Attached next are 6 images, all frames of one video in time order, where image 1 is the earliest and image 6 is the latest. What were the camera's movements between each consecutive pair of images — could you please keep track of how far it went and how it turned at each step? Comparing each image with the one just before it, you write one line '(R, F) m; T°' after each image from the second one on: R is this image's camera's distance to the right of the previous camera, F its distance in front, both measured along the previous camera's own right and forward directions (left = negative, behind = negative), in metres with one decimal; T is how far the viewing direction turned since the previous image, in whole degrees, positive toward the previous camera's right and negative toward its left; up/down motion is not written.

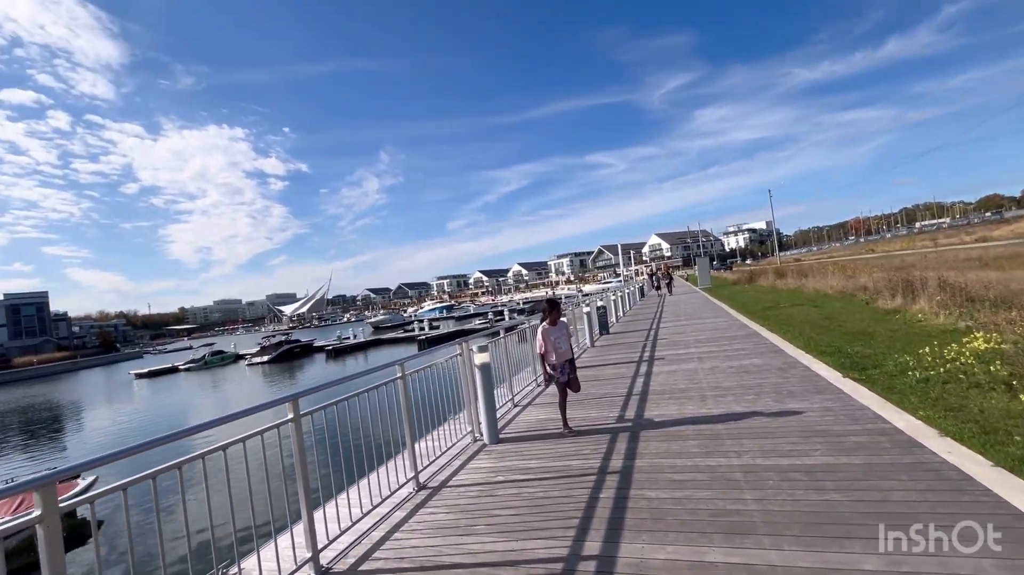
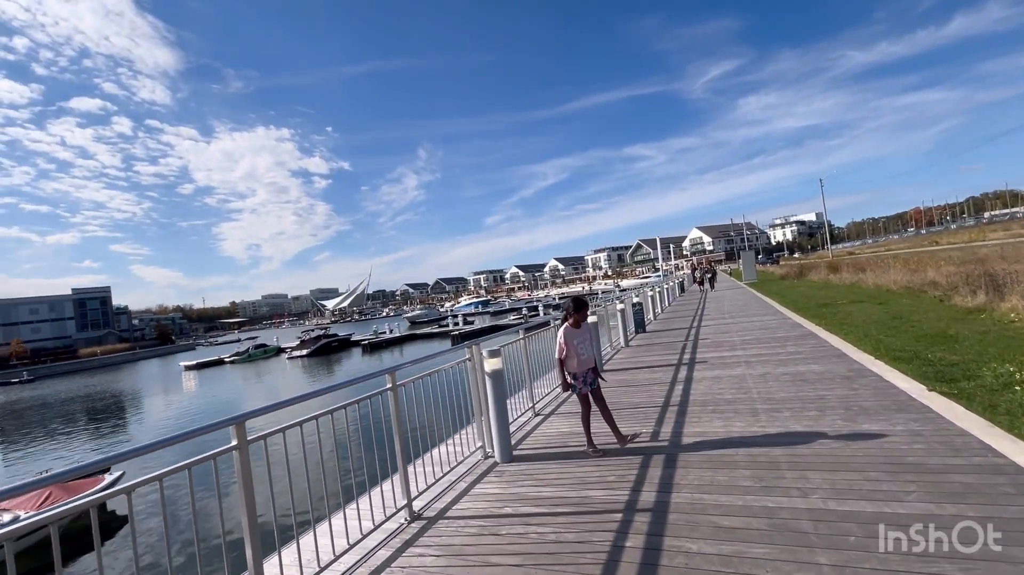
(+0.2, +0.8) m; -4°
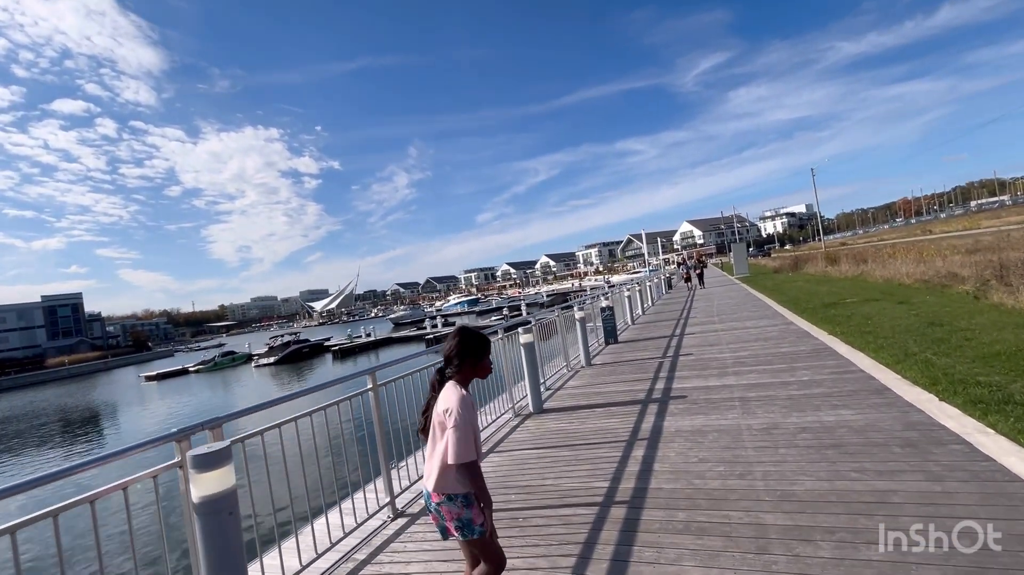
(+1.4, +2.9) m; +1°
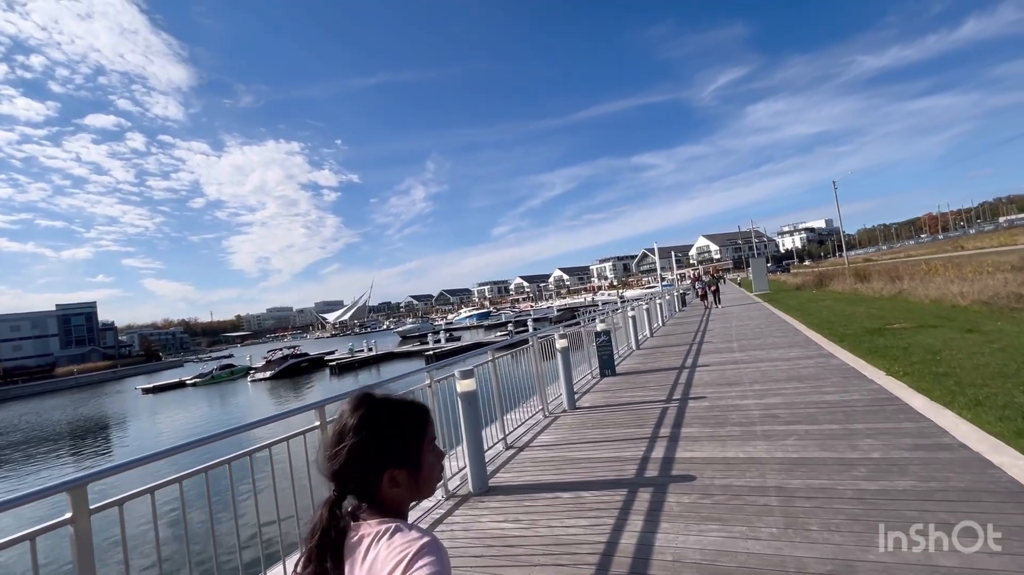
(+0.9, +2.1) m; -2°
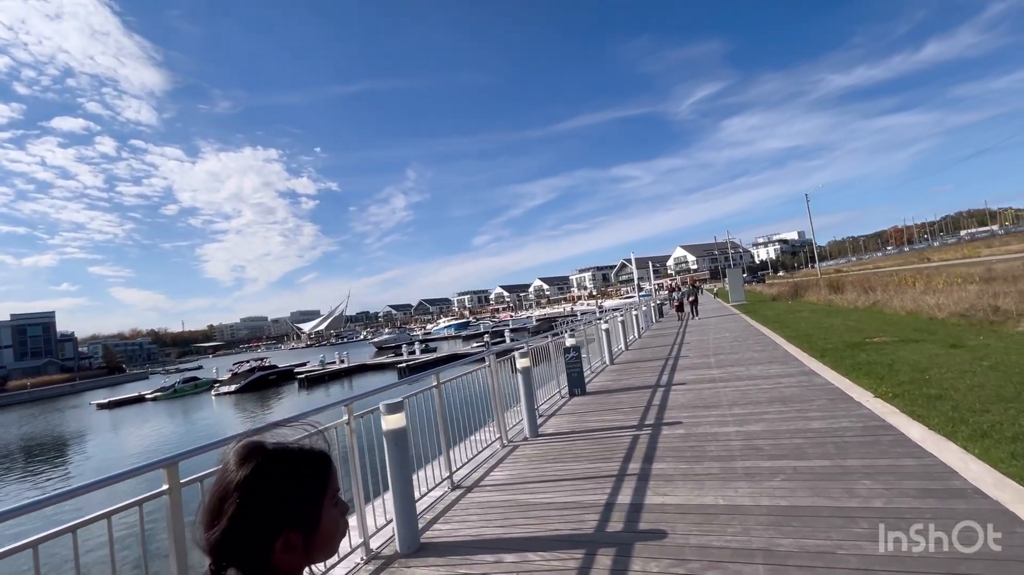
(+0.4, +0.8) m; +2°
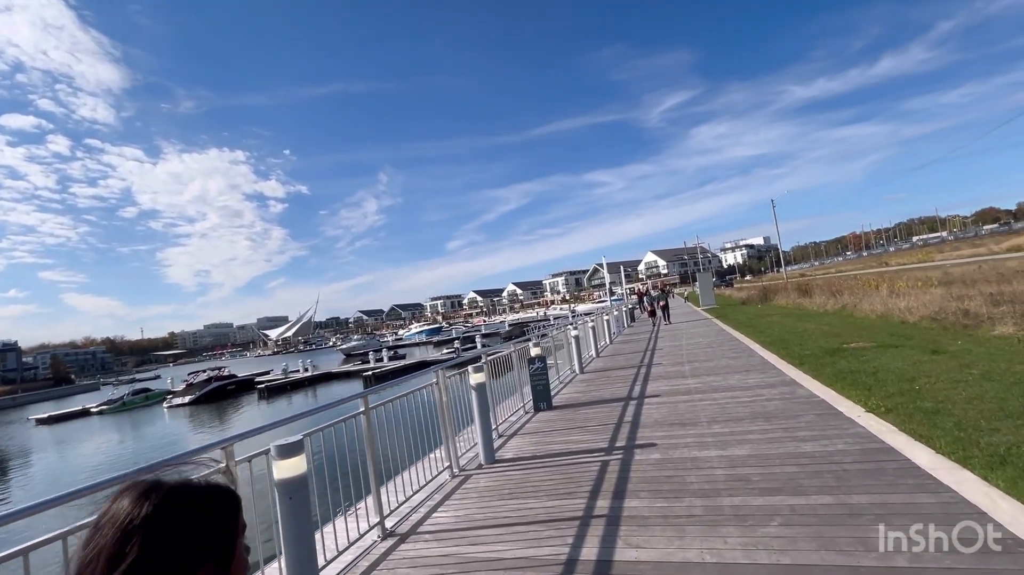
(+0.3, +0.9) m; +3°
